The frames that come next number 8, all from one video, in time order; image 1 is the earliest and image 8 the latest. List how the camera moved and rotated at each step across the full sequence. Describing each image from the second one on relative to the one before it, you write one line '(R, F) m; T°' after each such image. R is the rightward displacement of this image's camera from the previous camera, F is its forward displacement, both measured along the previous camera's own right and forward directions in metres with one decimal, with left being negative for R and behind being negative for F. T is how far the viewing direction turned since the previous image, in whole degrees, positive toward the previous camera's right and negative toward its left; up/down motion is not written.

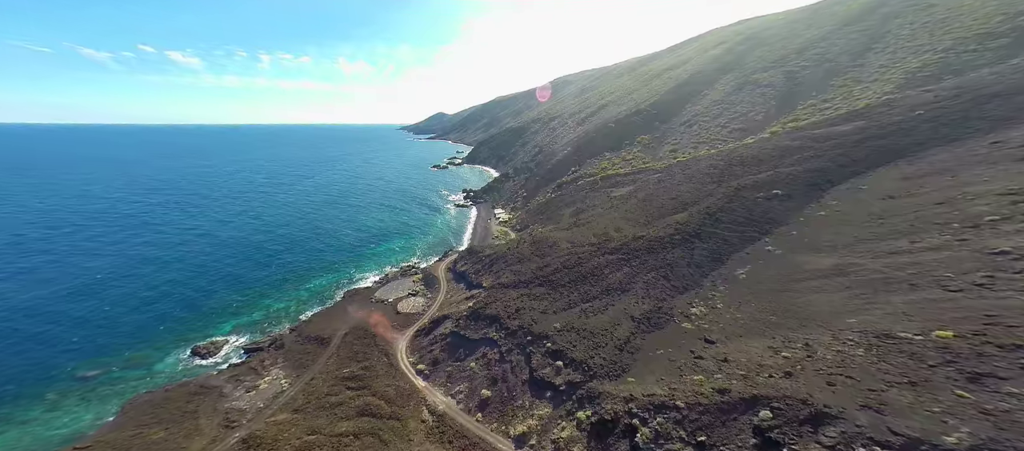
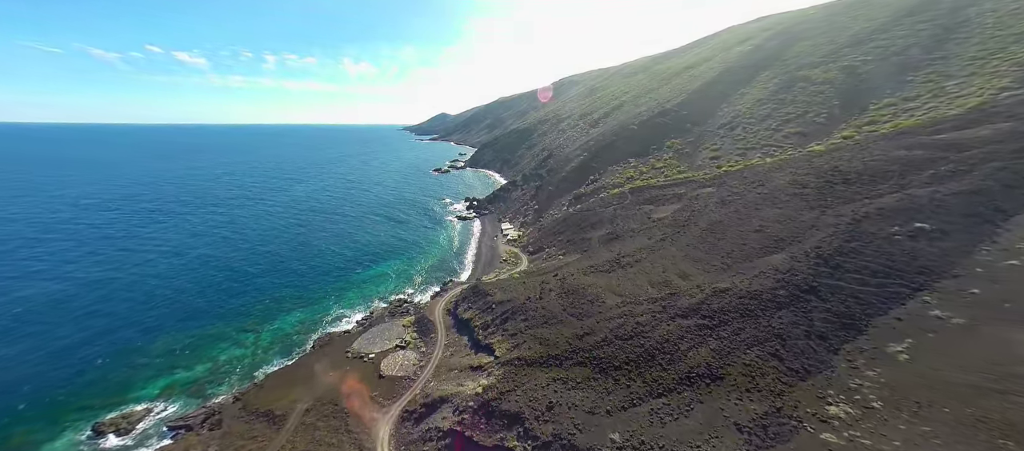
(-1.9, +9.5) m; 0°
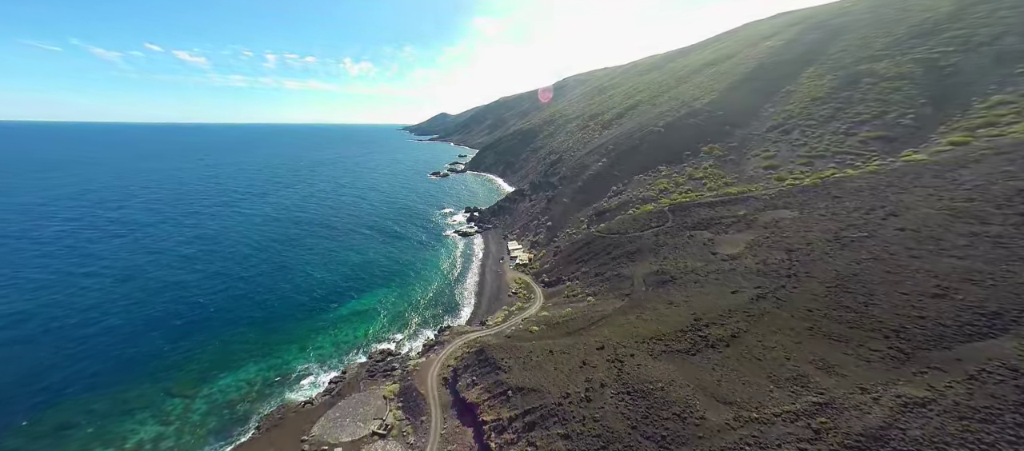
(-1.8, +9.3) m; +1°
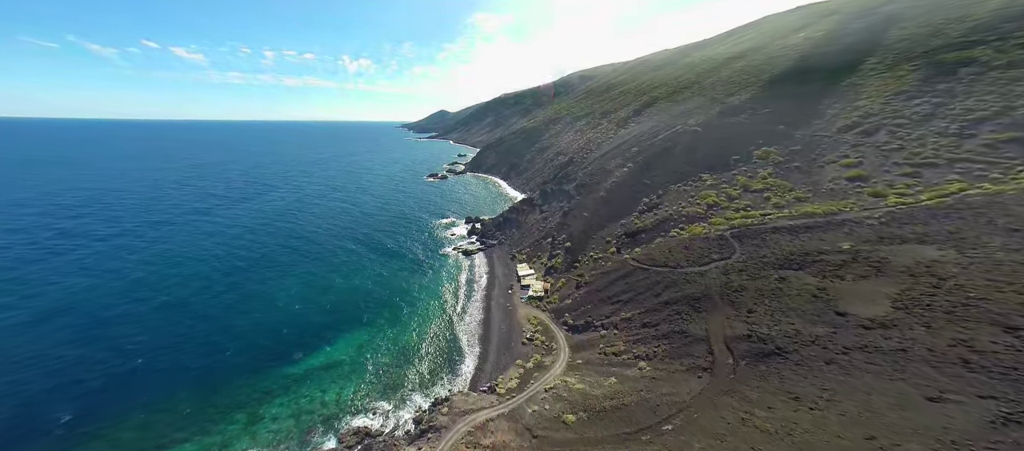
(-1.7, +8.9) m; 0°
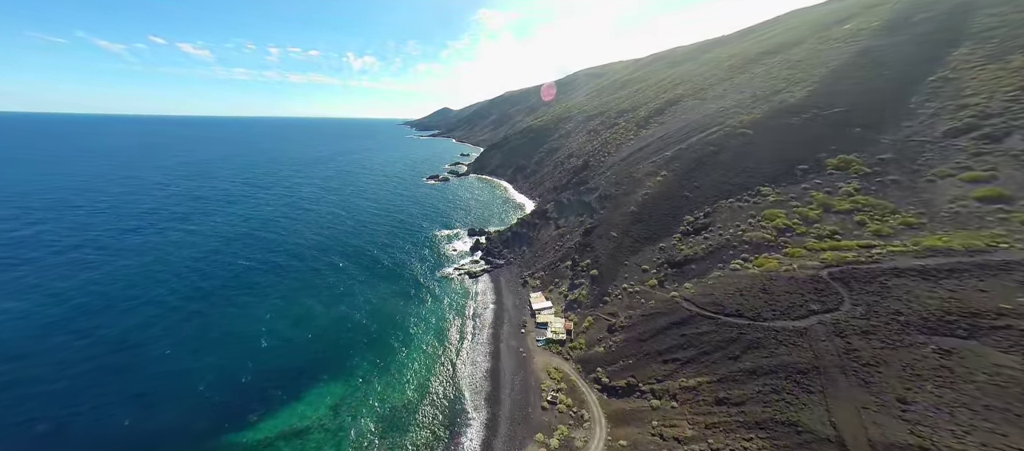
(-1.4, +7.7) m; 0°
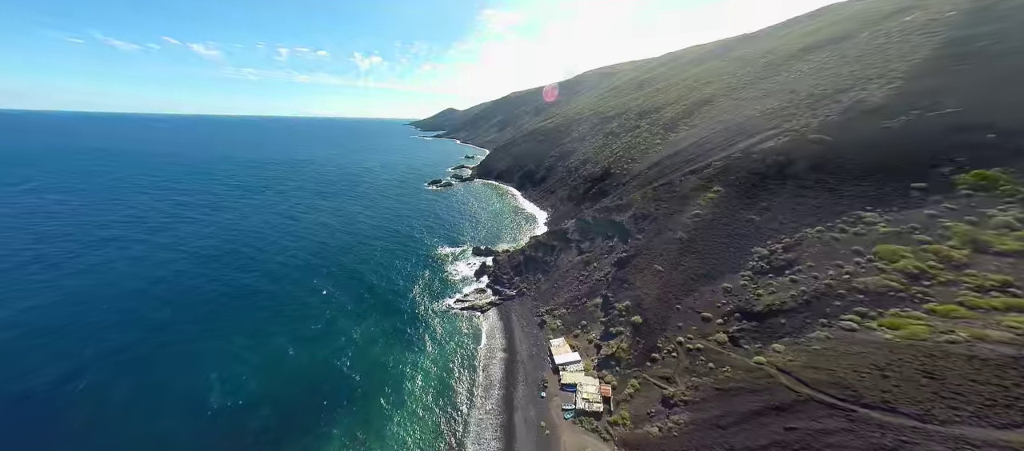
(-1.4, +8.0) m; -1°
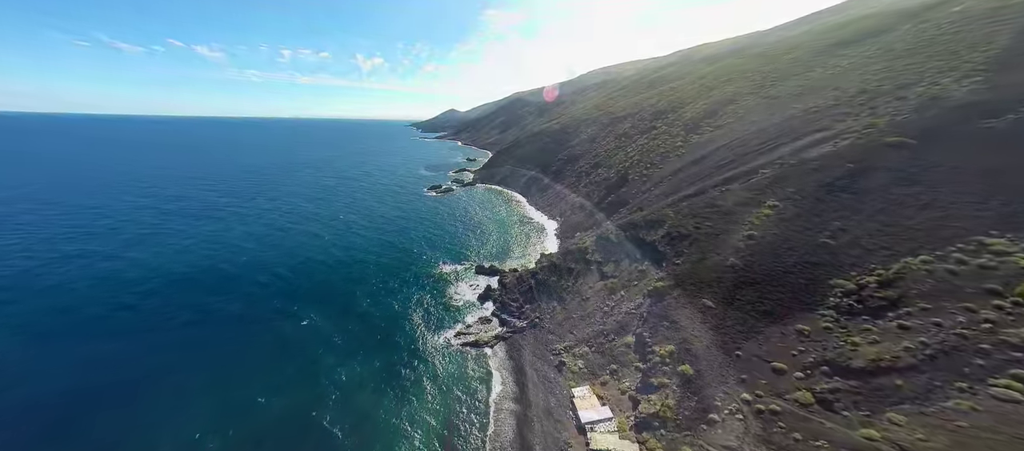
(-1.0, +5.8) m; 0°
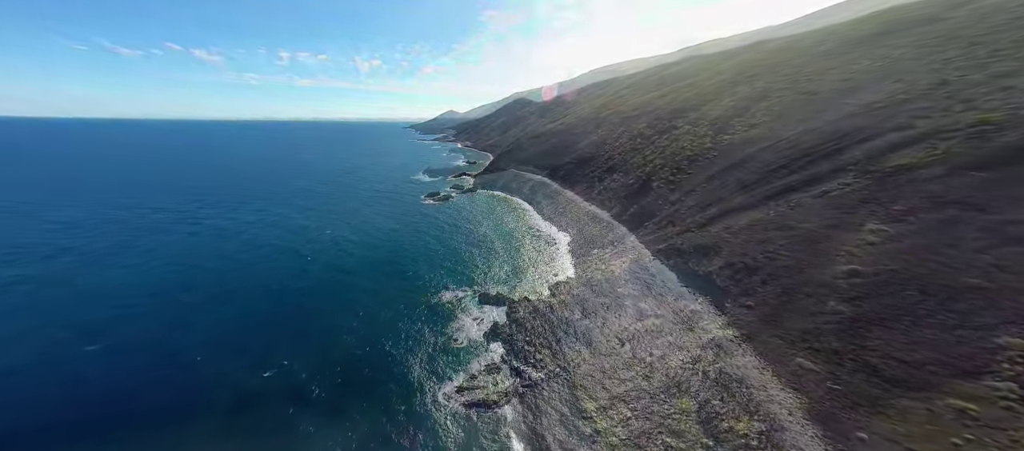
(-1.3, +7.0) m; 0°
